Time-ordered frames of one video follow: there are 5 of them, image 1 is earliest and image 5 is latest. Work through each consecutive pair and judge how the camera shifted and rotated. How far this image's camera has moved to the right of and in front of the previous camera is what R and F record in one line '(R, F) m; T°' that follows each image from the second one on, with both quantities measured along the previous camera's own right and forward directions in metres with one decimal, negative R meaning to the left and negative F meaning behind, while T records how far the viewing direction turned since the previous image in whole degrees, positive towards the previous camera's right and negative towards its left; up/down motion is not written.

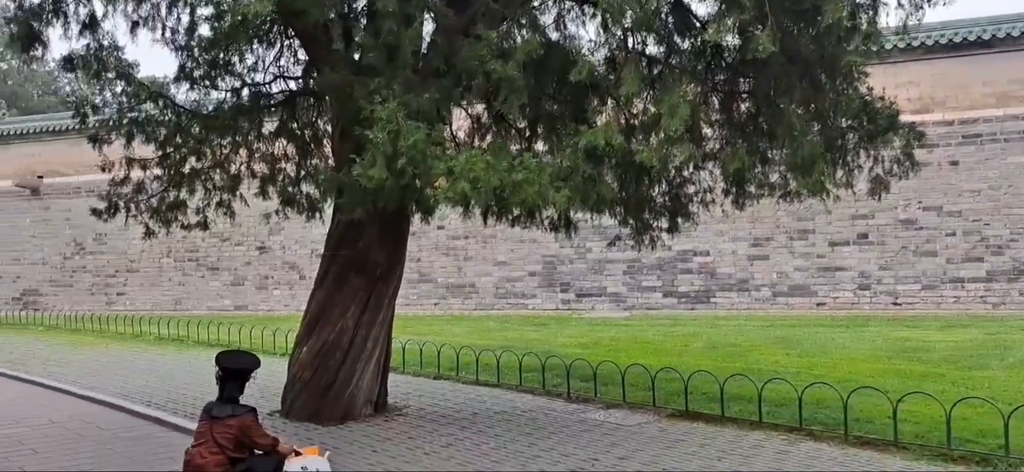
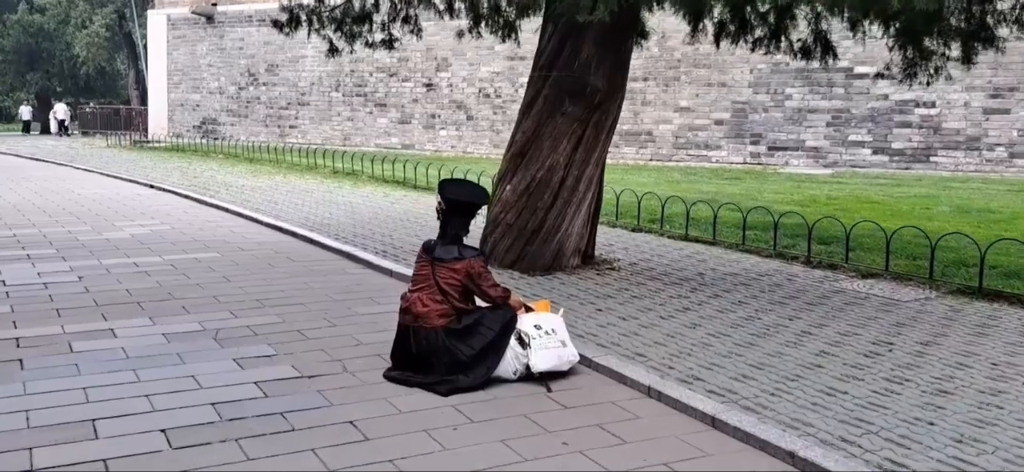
(-0.8, +1.3) m; -10°
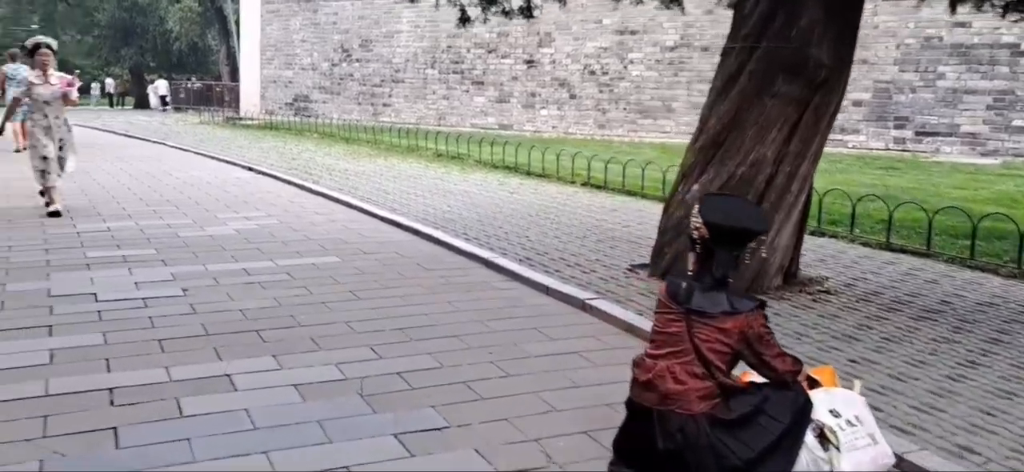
(-0.8, +1.4) m; -5°
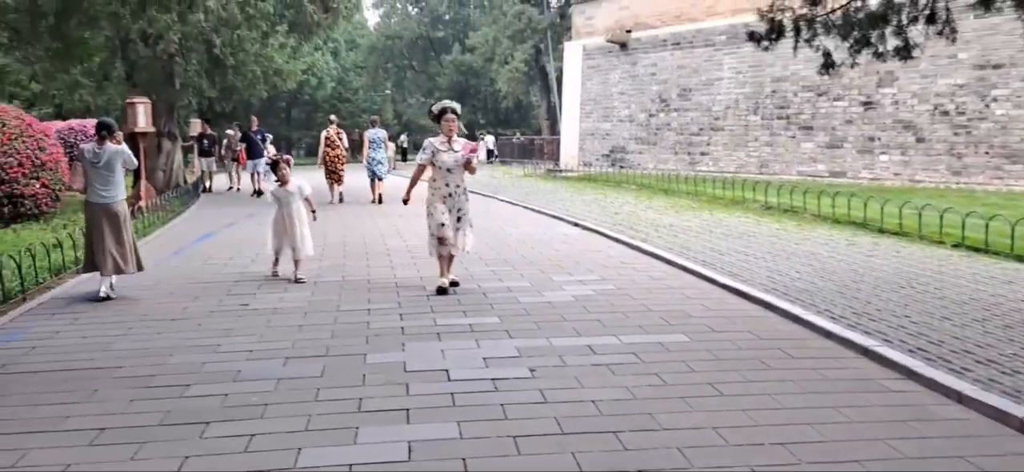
(-0.5, +0.6) m; -20°
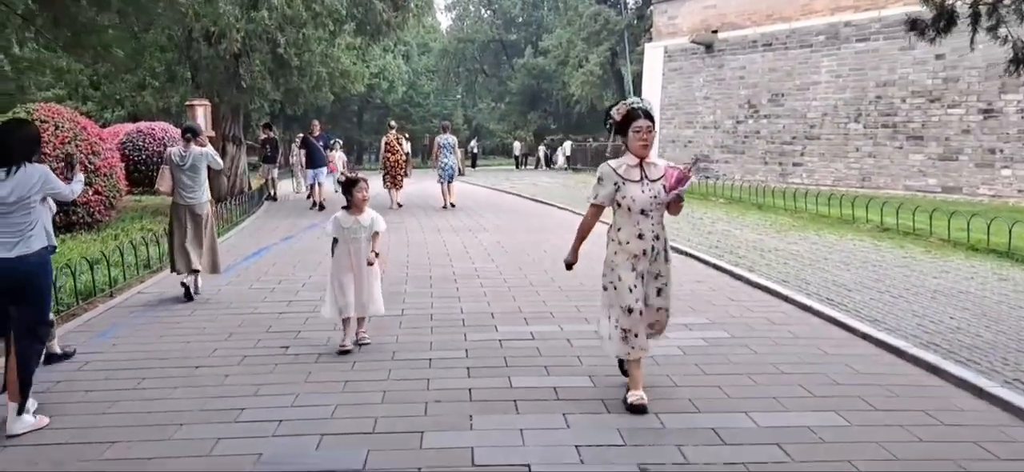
(-0.2, +1.4) m; -5°
